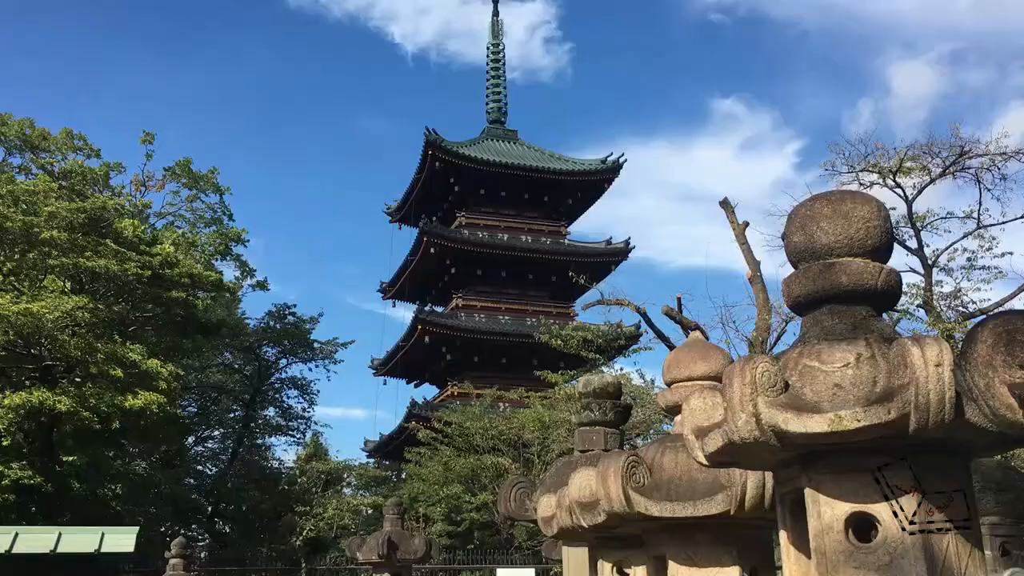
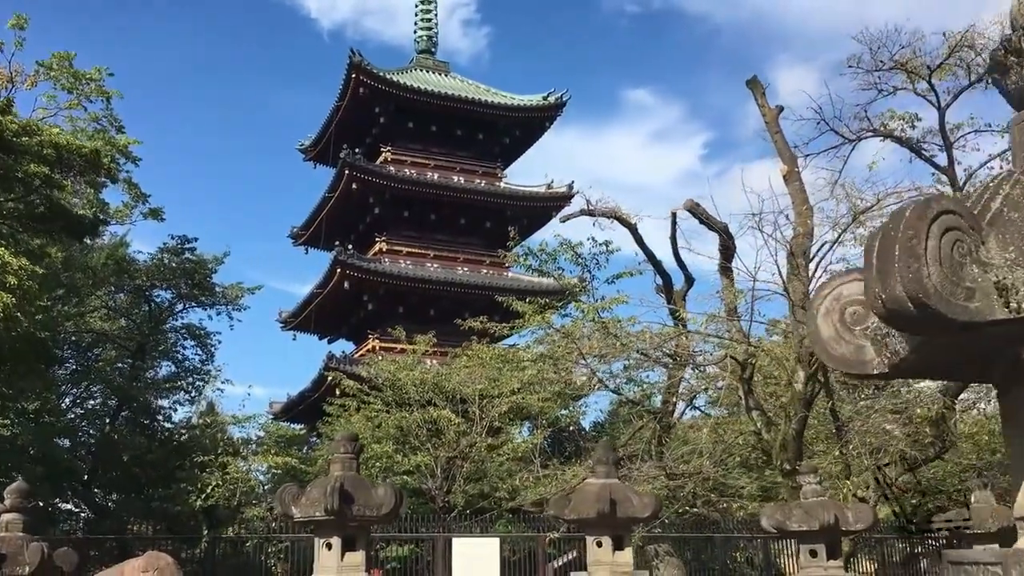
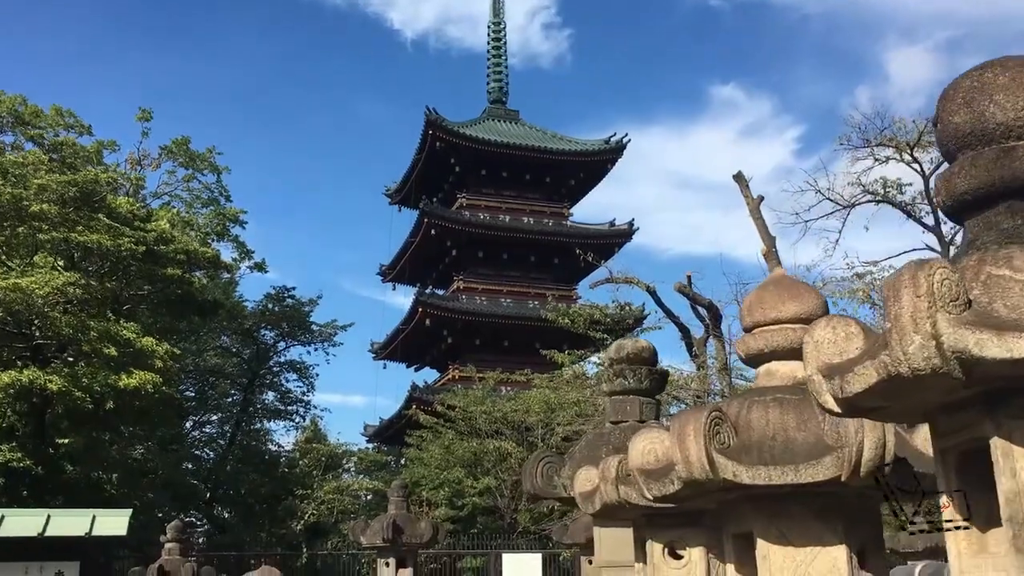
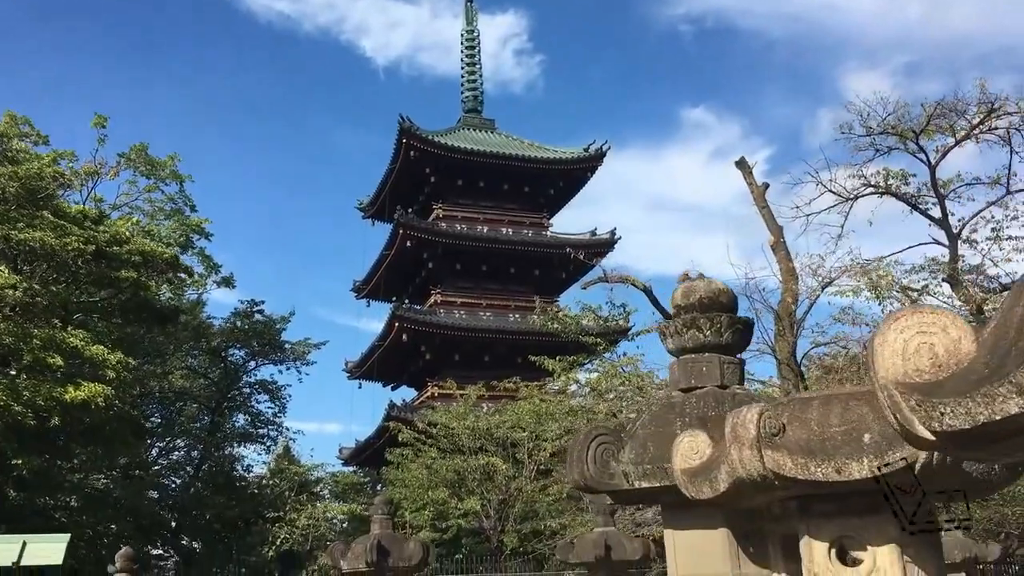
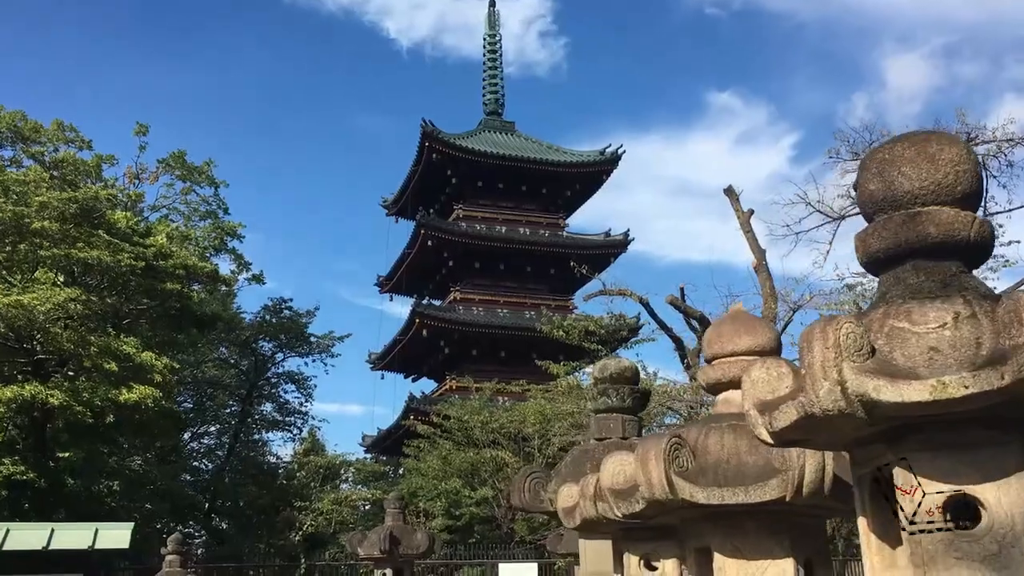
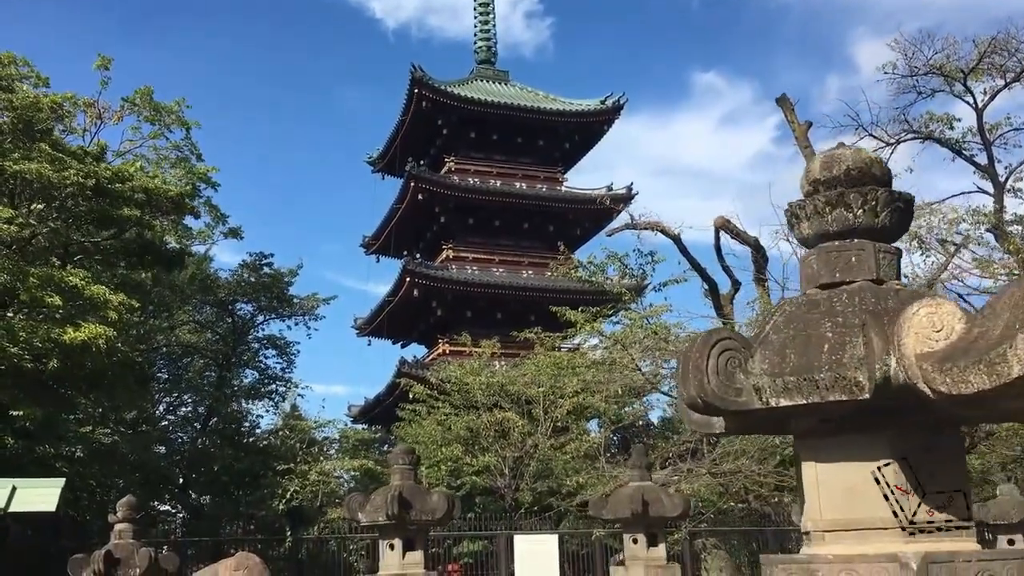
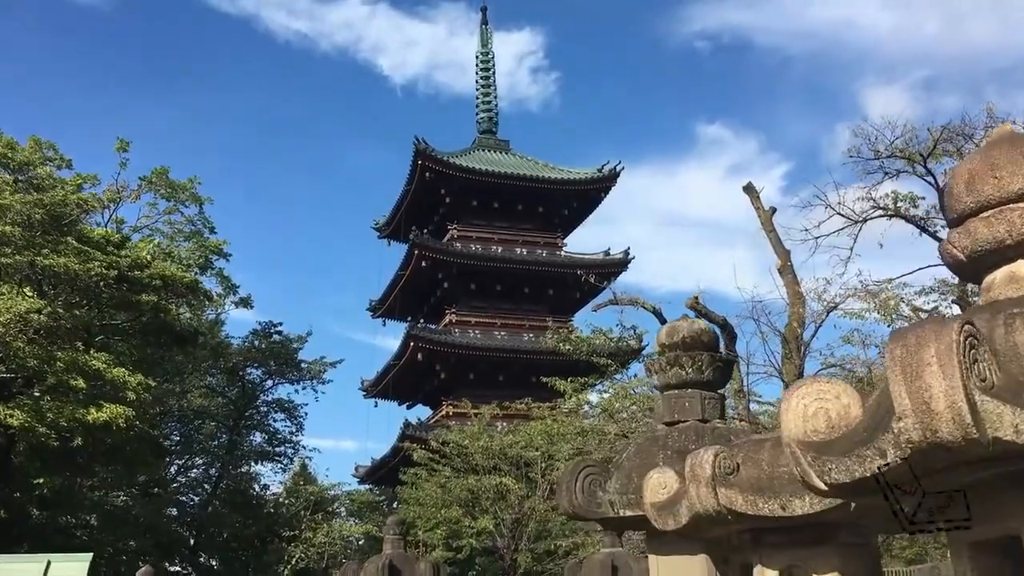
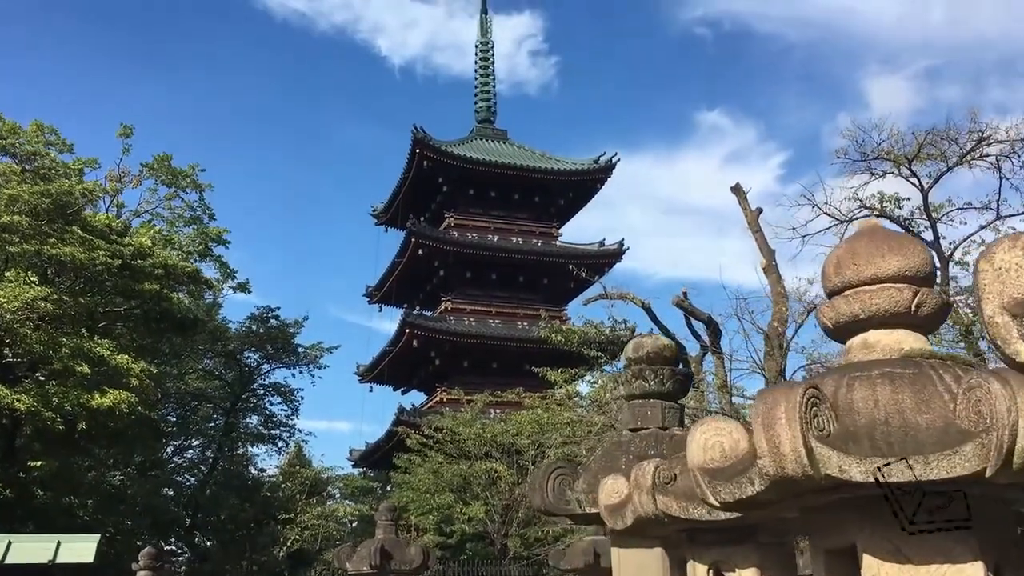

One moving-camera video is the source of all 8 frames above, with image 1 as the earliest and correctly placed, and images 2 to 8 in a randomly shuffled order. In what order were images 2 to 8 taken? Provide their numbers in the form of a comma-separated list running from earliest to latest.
5, 3, 8, 7, 4, 6, 2
